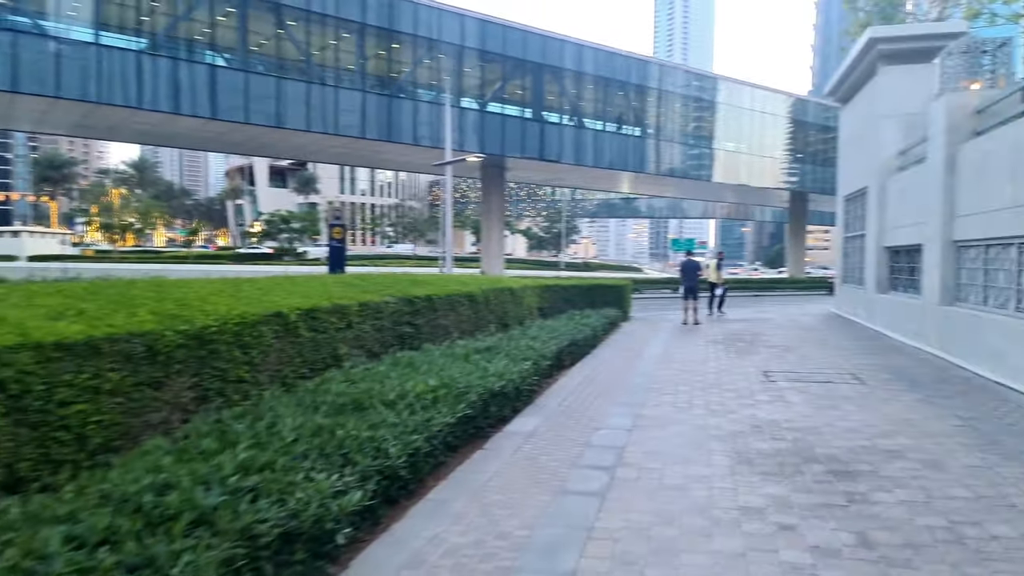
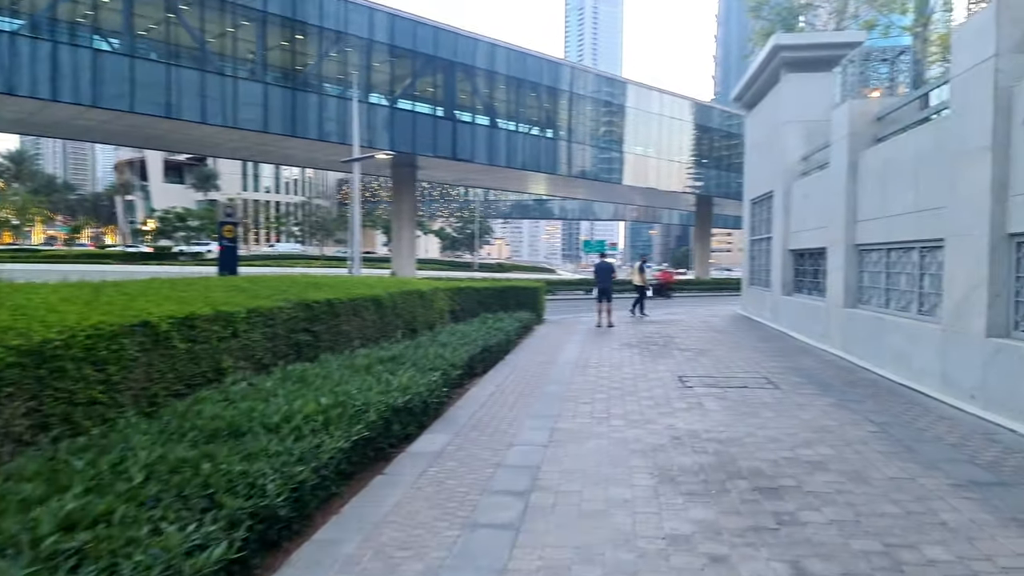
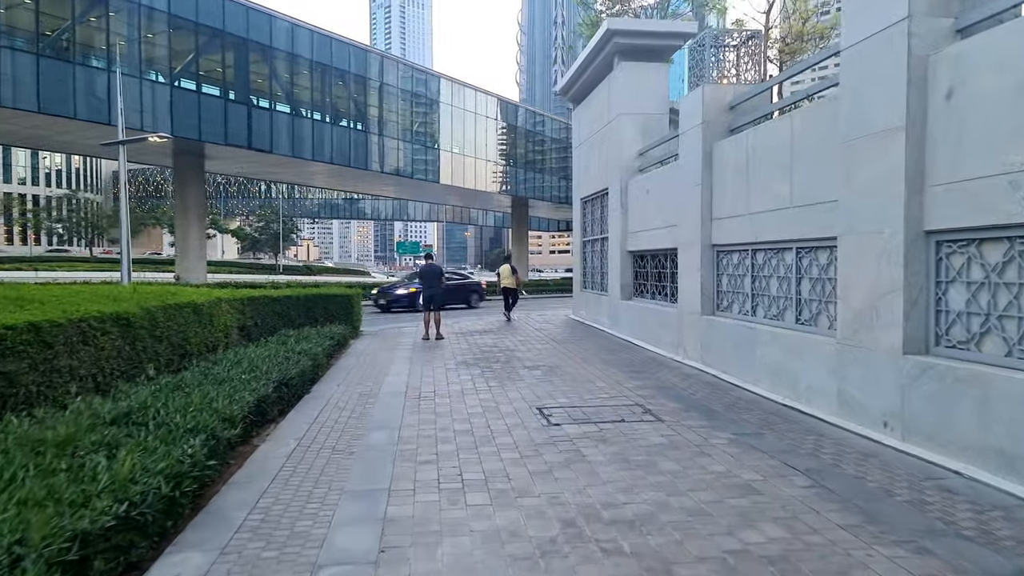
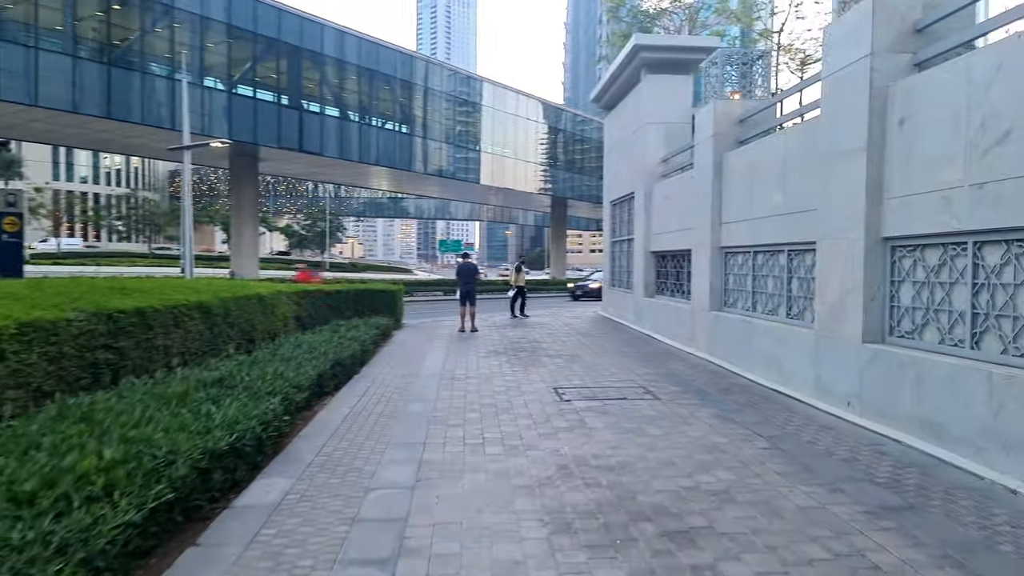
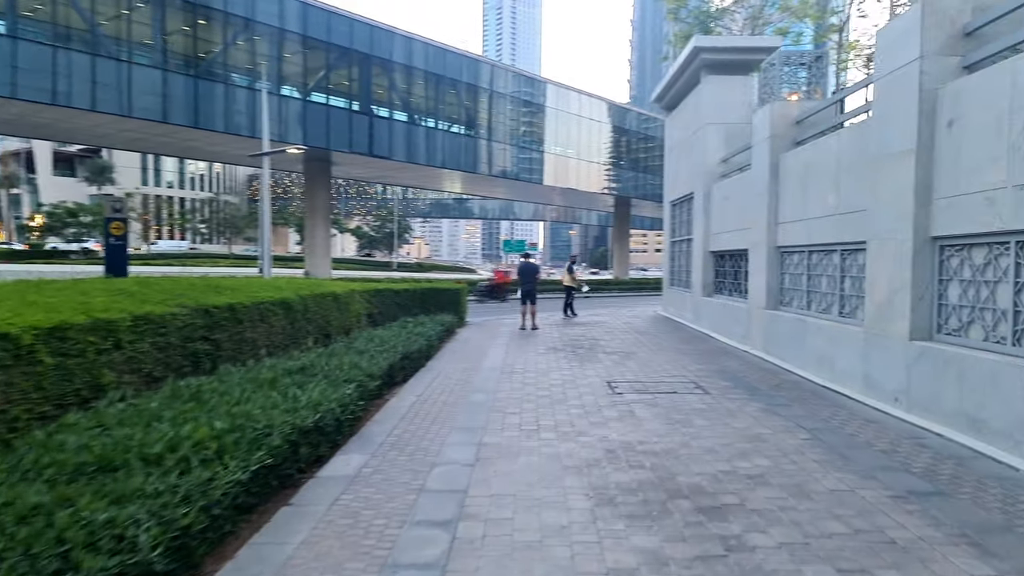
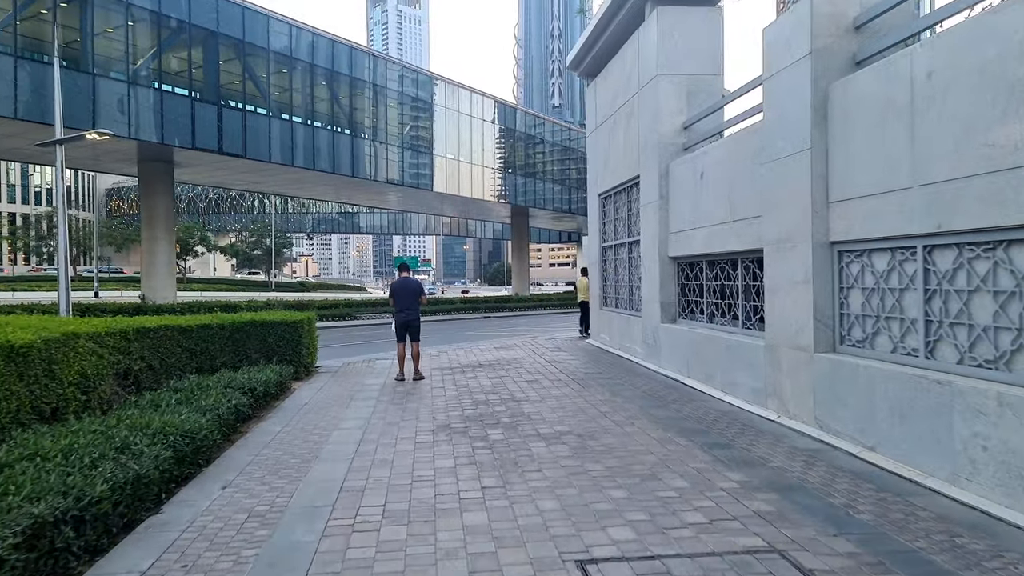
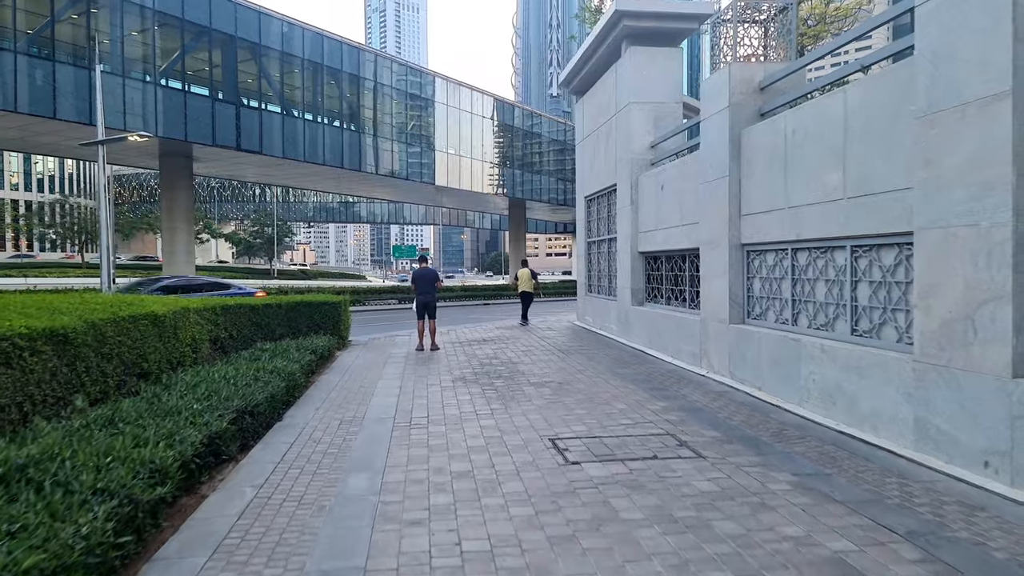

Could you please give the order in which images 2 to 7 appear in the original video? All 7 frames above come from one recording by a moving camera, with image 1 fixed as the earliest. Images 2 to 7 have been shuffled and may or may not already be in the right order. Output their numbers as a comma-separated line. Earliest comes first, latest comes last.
2, 5, 4, 3, 7, 6
